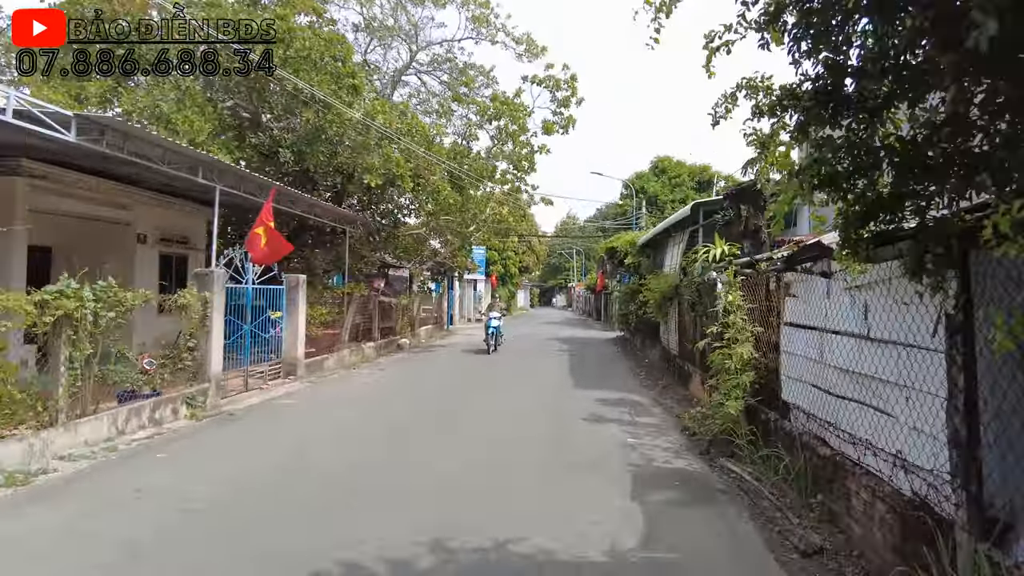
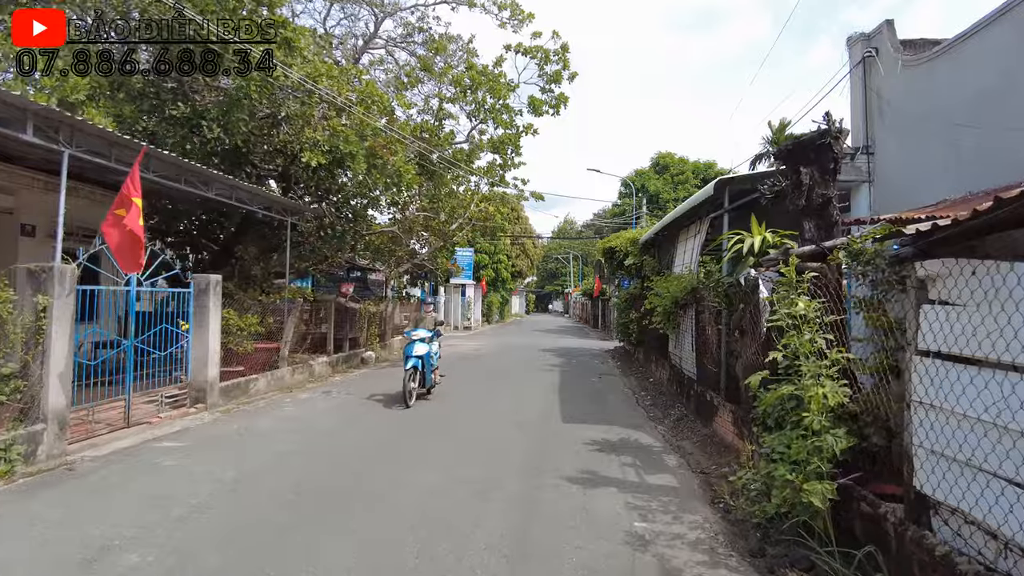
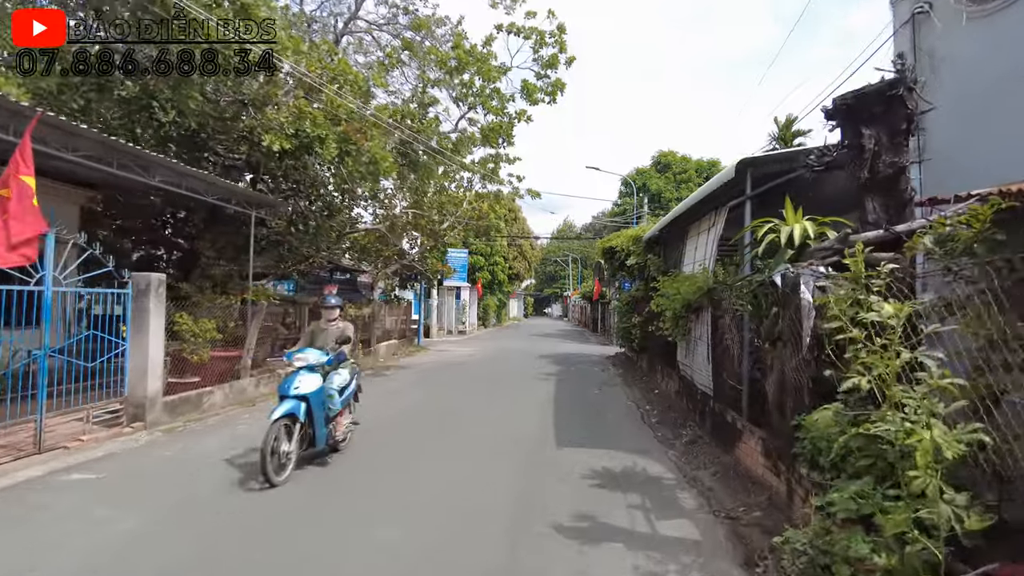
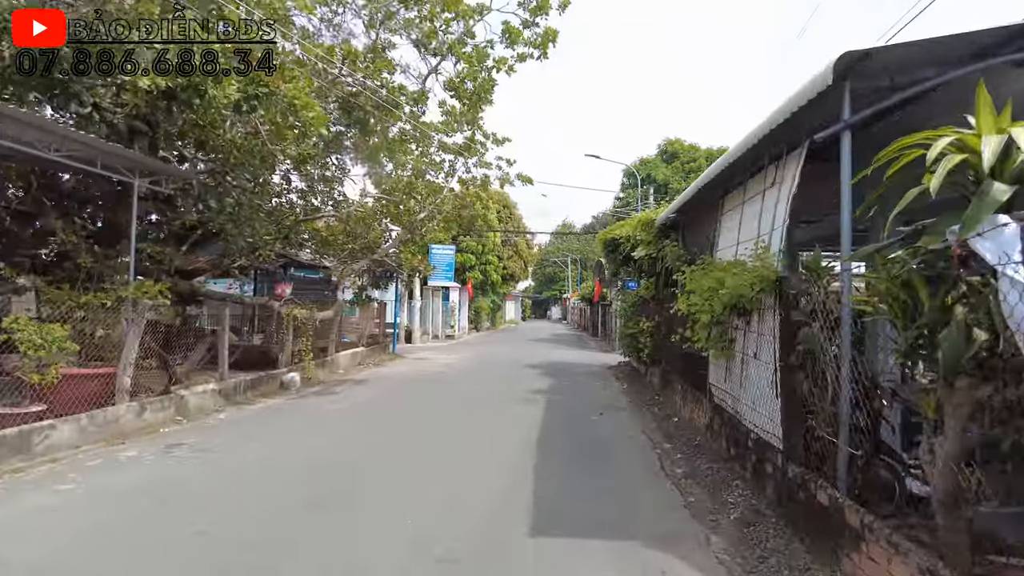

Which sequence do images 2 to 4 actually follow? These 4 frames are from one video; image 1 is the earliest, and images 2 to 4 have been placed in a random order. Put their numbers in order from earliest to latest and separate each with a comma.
2, 3, 4
